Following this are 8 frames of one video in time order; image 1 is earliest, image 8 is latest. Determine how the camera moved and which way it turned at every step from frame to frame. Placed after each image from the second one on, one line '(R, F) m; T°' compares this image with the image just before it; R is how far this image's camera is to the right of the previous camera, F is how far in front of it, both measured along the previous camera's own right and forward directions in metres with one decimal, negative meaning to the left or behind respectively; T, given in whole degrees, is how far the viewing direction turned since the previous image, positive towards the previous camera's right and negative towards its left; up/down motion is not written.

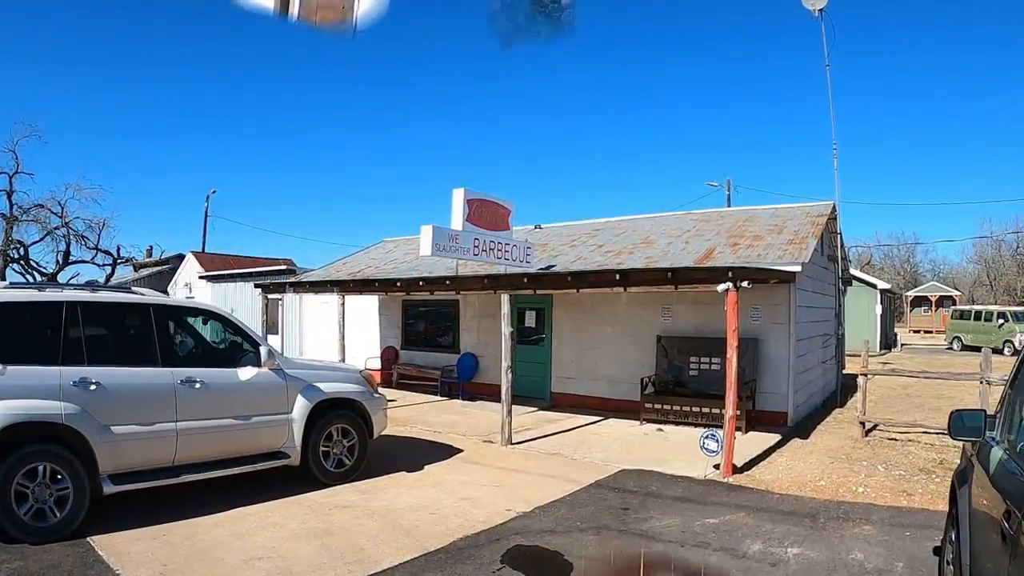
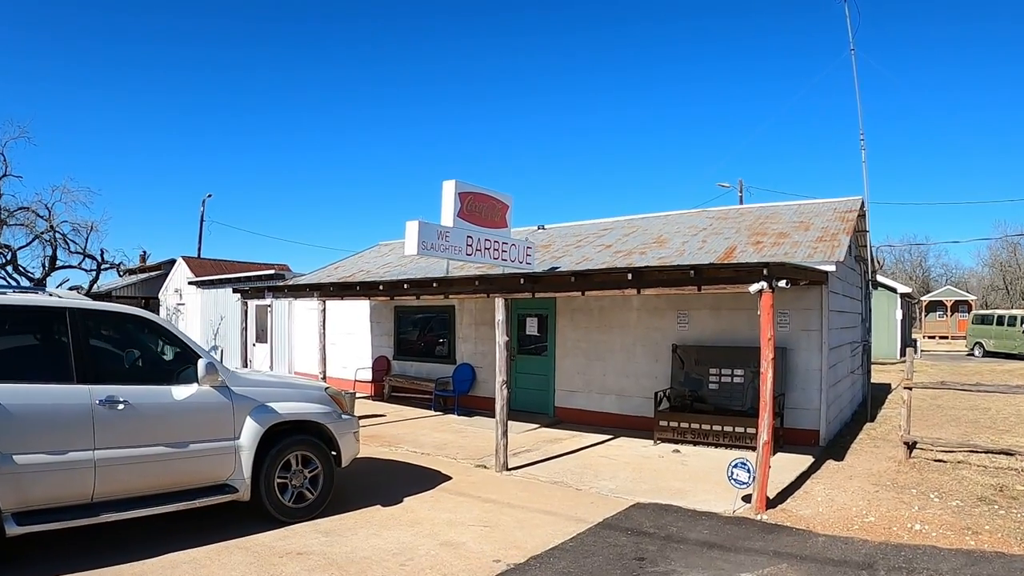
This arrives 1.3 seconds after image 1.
(+0.1, +1.1) m; -1°
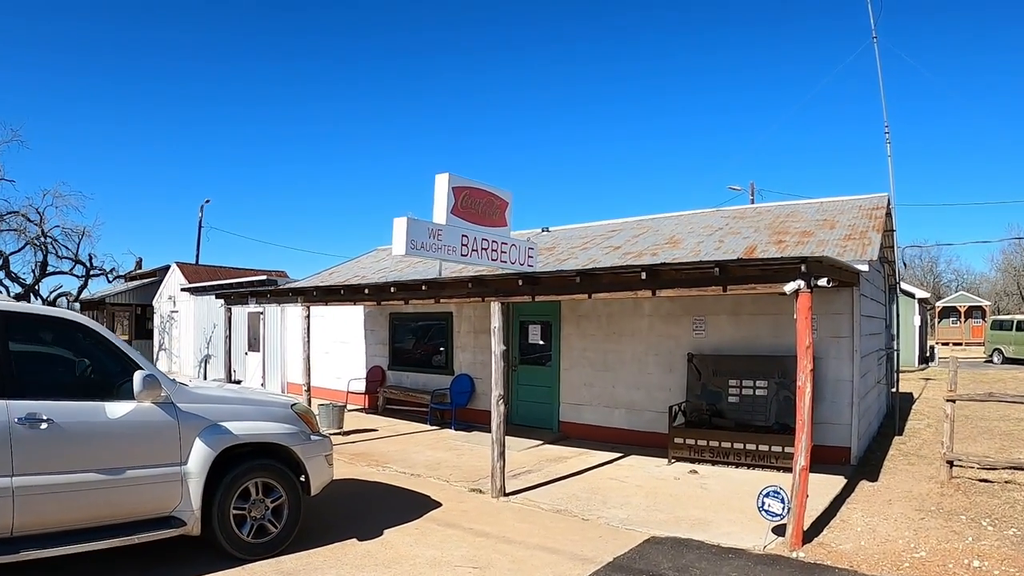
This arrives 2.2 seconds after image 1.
(+0.1, +0.8) m; -1°
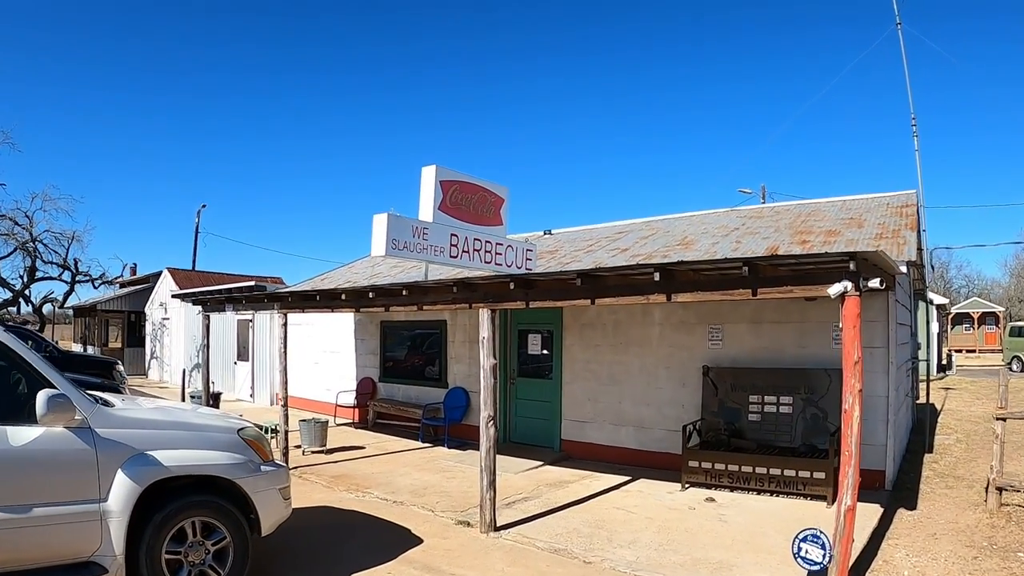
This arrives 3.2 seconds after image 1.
(+0.1, +0.8) m; -1°
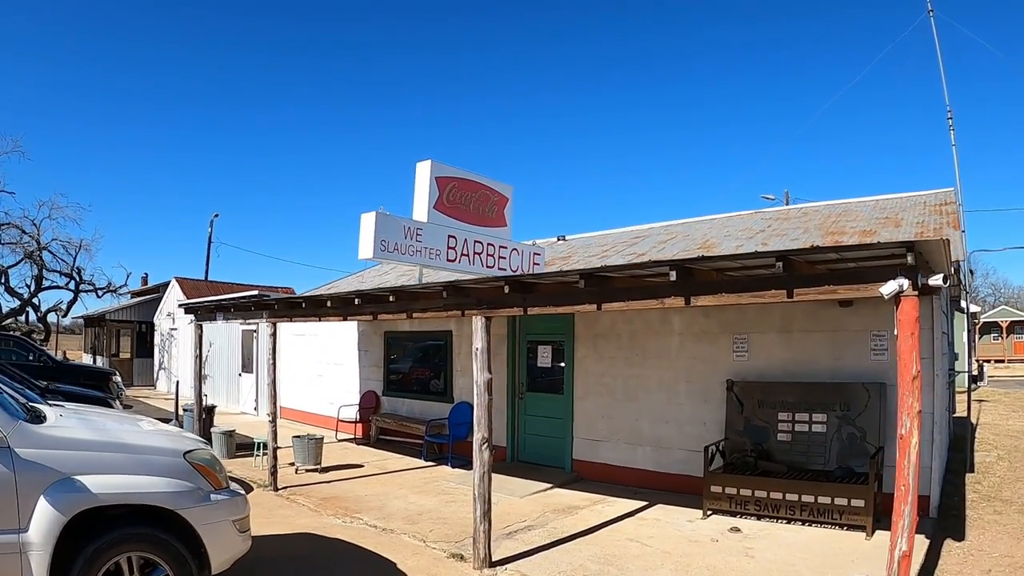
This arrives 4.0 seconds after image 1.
(+0.2, +0.6) m; -2°
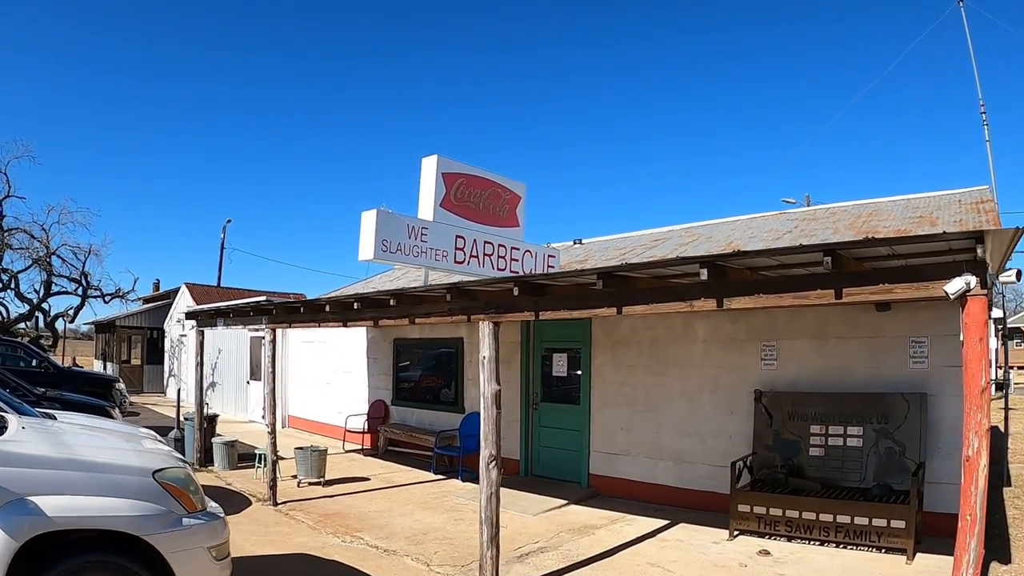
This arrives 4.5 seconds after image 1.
(0.0, +0.4) m; -1°
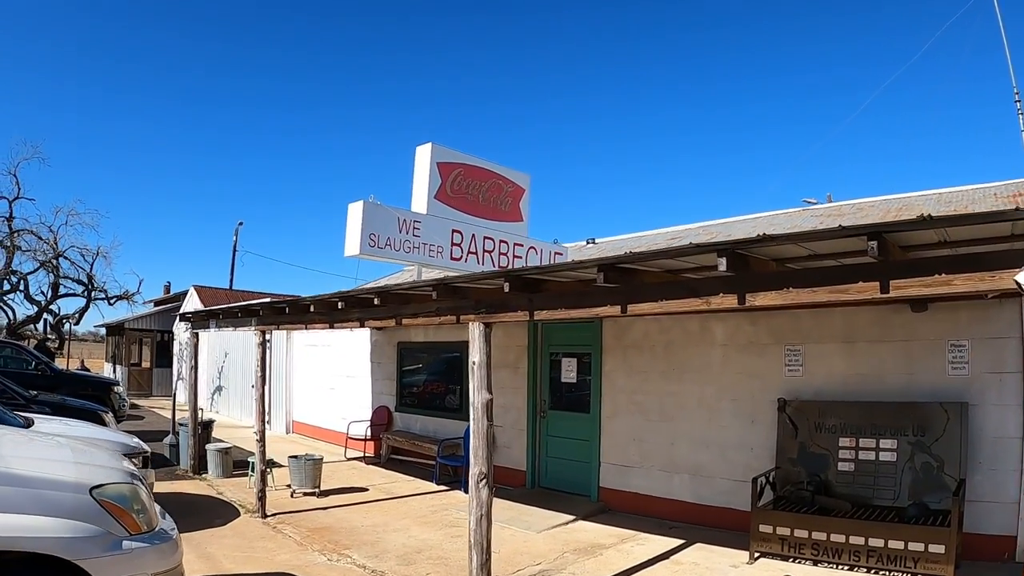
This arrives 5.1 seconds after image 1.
(+0.1, +0.5) m; -1°
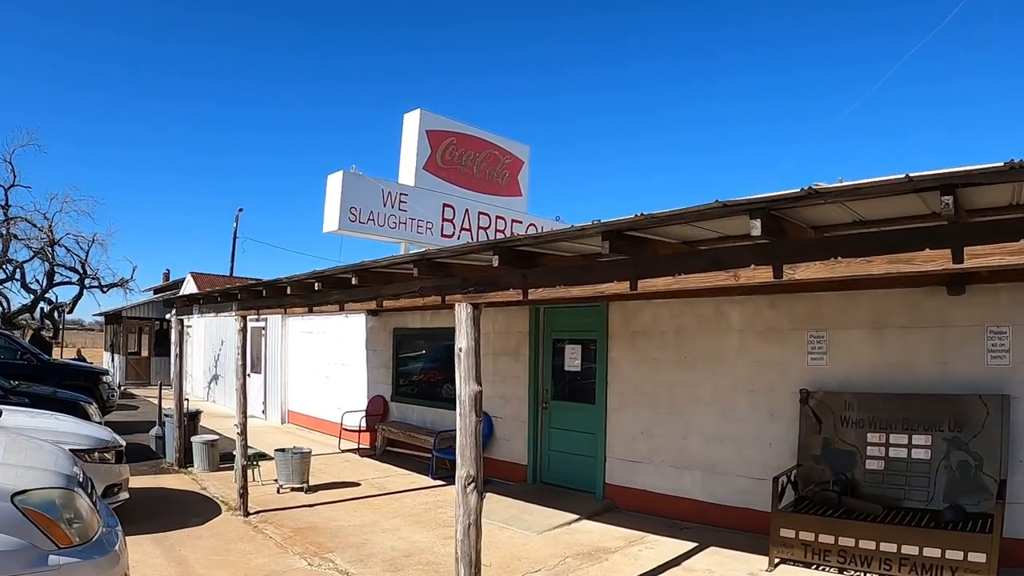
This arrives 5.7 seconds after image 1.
(+0.1, +0.5) m; -1°
